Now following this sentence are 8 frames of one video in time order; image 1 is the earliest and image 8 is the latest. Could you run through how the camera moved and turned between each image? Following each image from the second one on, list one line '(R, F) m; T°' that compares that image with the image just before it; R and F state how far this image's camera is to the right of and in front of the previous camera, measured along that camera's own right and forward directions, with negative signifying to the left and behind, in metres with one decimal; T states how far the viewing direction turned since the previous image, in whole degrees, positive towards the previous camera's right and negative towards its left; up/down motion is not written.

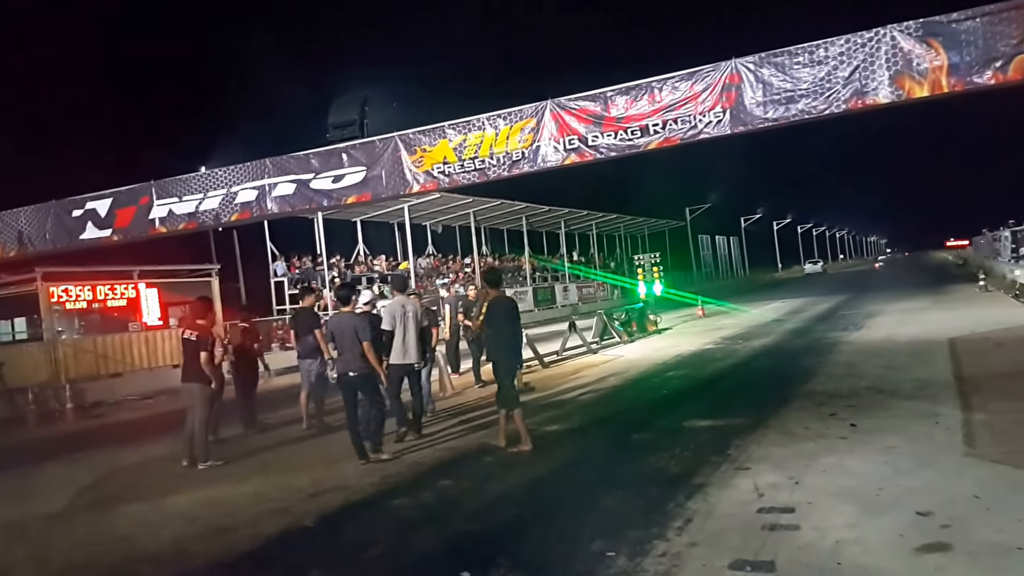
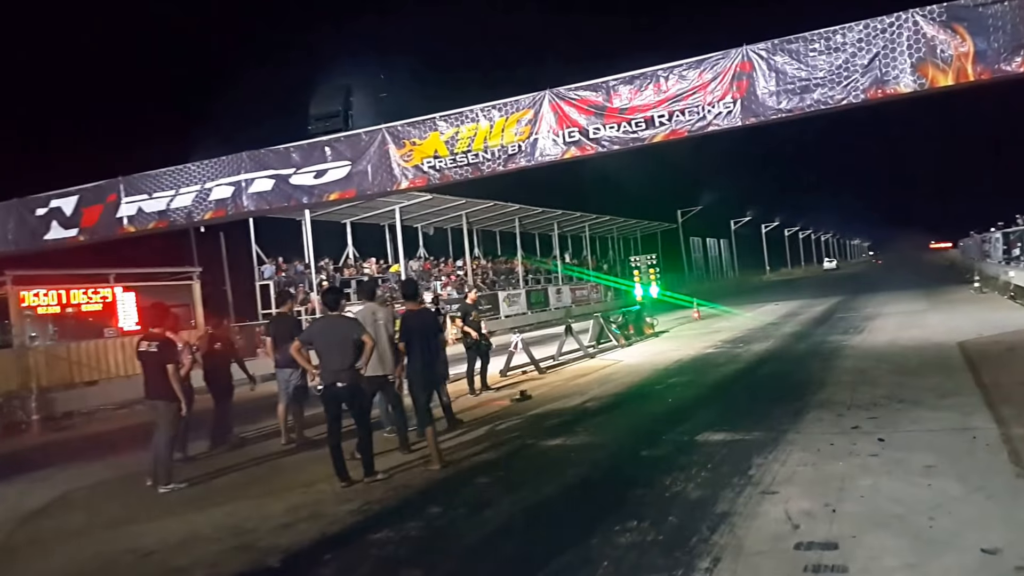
(-0.1, +0.7) m; +1°
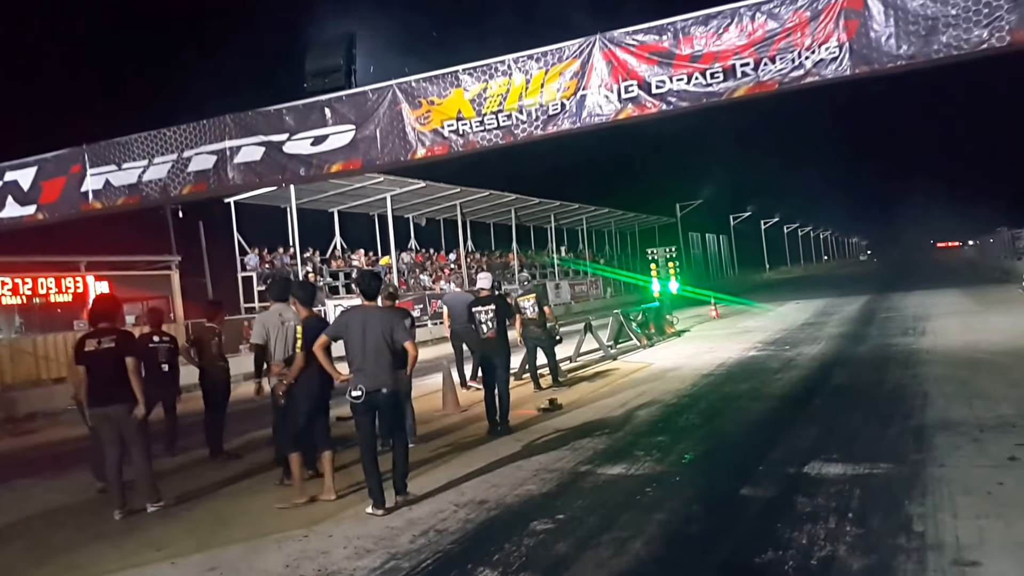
(-0.5, +1.9) m; +1°
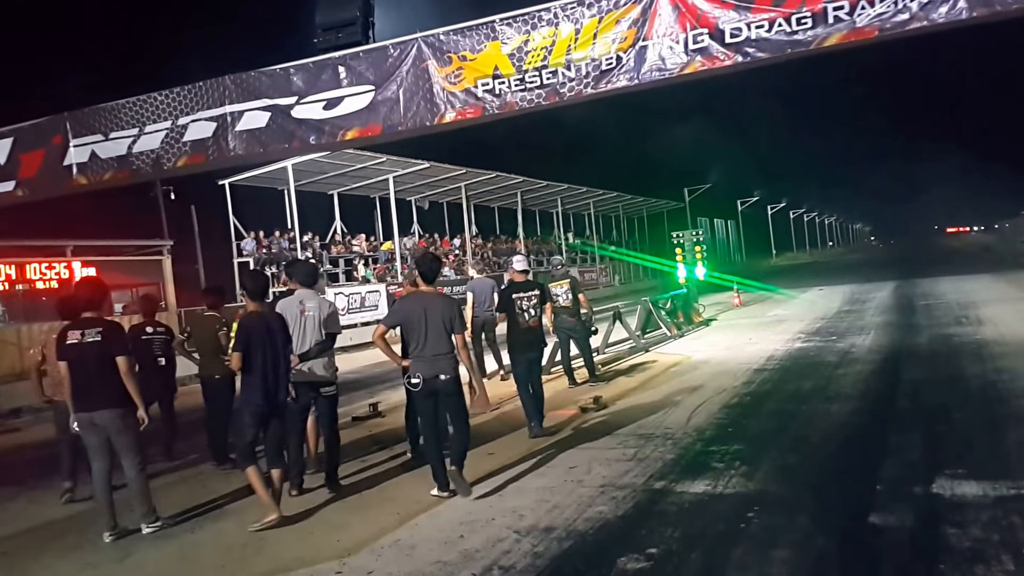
(-0.4, +1.2) m; 0°
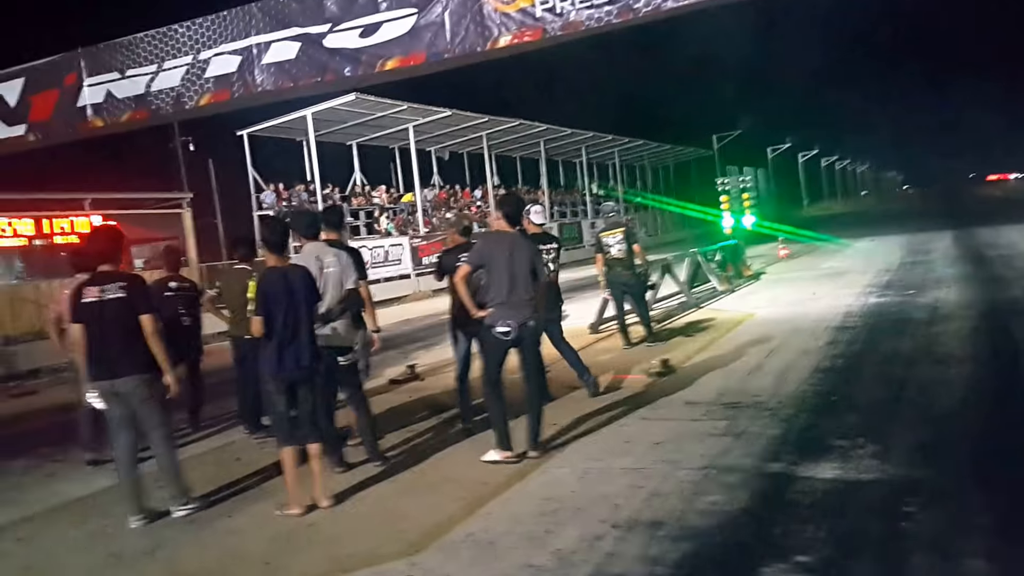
(-0.4, +1.0) m; -1°
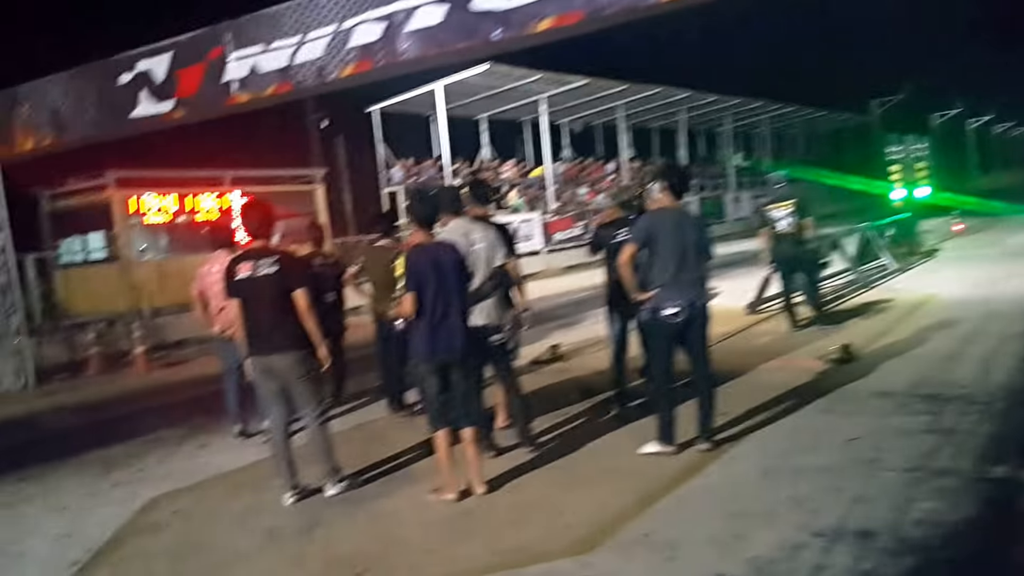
(-0.3, +0.4) m; -7°
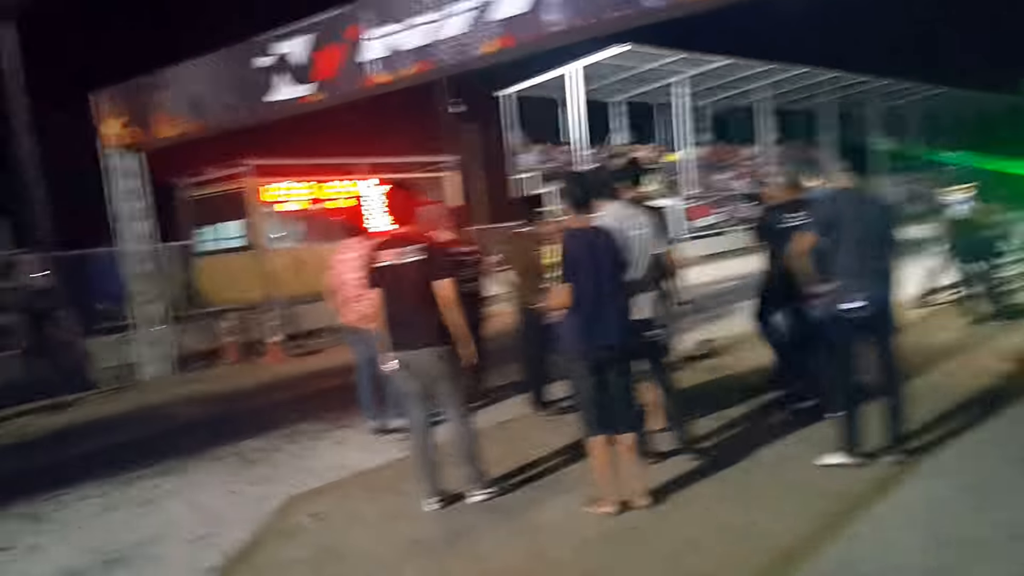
(-0.3, +0.6) m; -7°
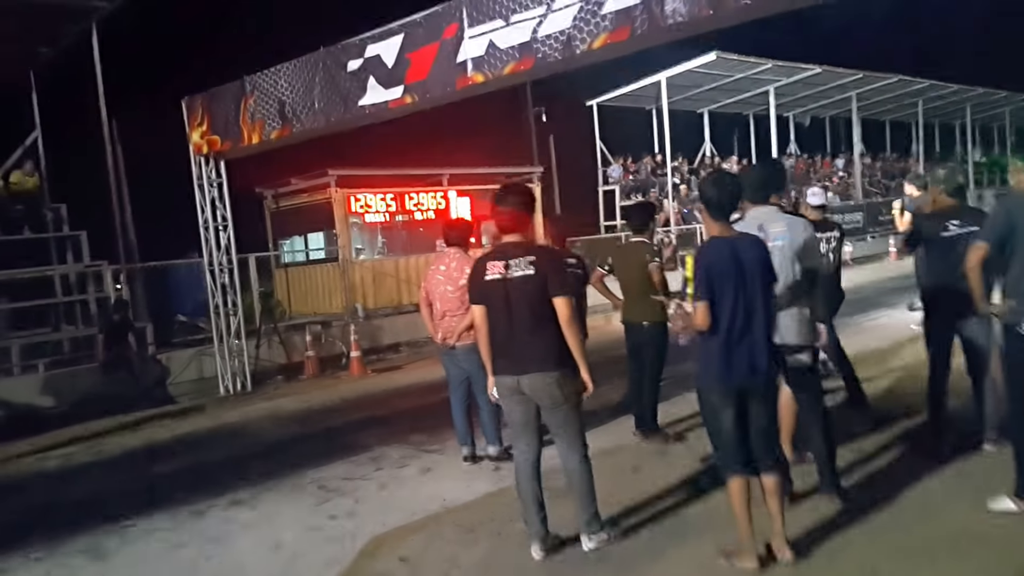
(-0.2, +0.7) m; -5°
